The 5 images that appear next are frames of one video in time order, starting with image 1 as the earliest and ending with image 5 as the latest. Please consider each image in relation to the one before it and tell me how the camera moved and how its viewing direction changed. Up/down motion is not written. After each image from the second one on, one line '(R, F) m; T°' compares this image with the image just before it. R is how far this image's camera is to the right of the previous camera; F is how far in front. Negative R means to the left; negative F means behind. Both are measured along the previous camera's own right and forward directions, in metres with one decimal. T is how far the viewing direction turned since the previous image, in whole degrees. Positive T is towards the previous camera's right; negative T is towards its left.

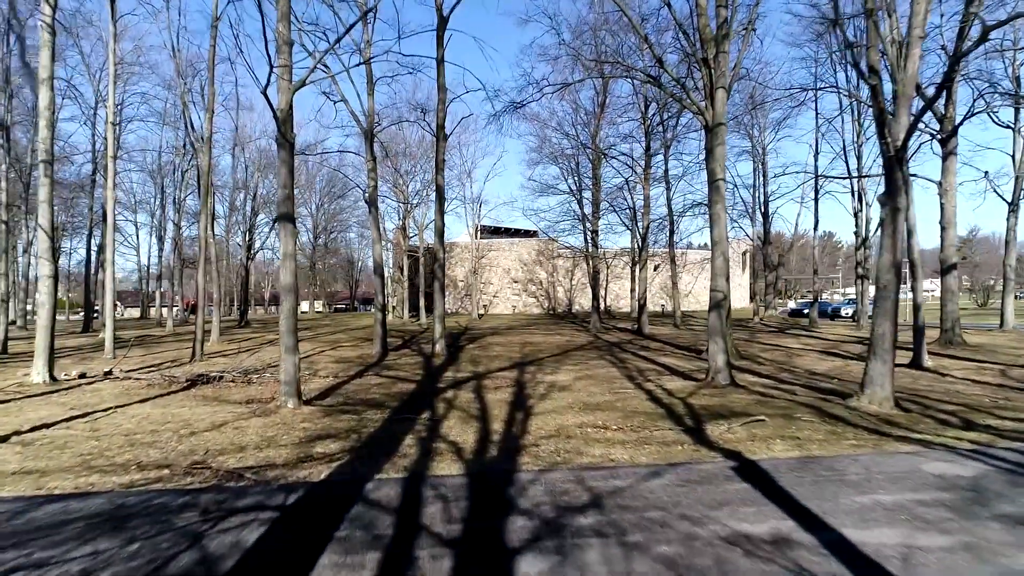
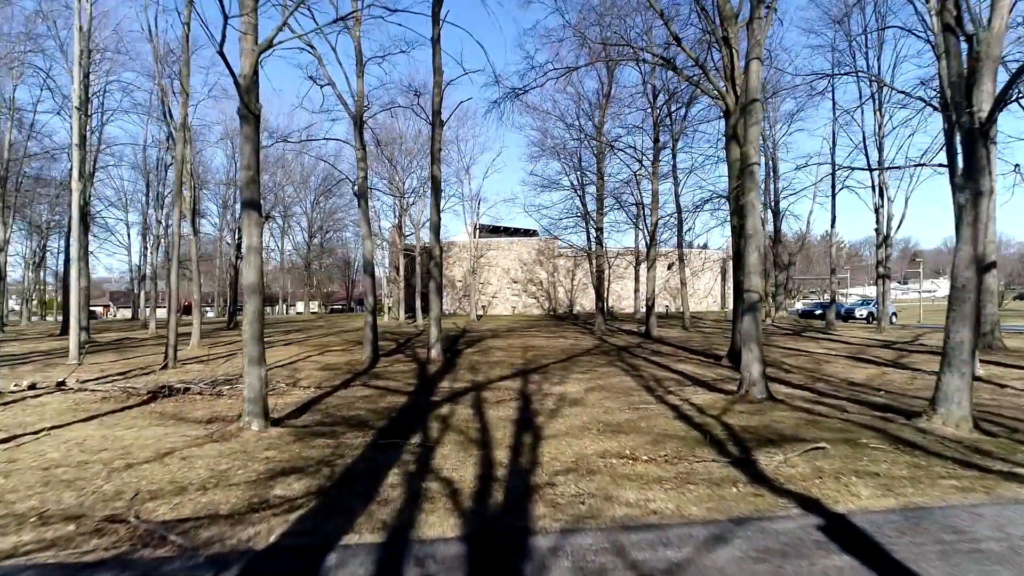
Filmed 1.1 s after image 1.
(-0.1, +1.4) m; 0°
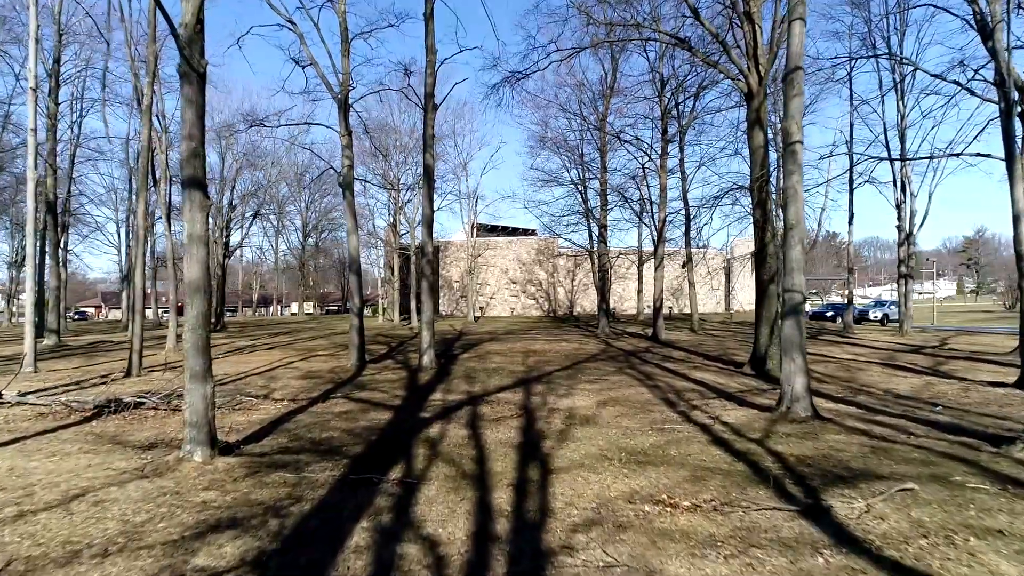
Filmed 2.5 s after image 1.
(0.0, +1.4) m; 0°
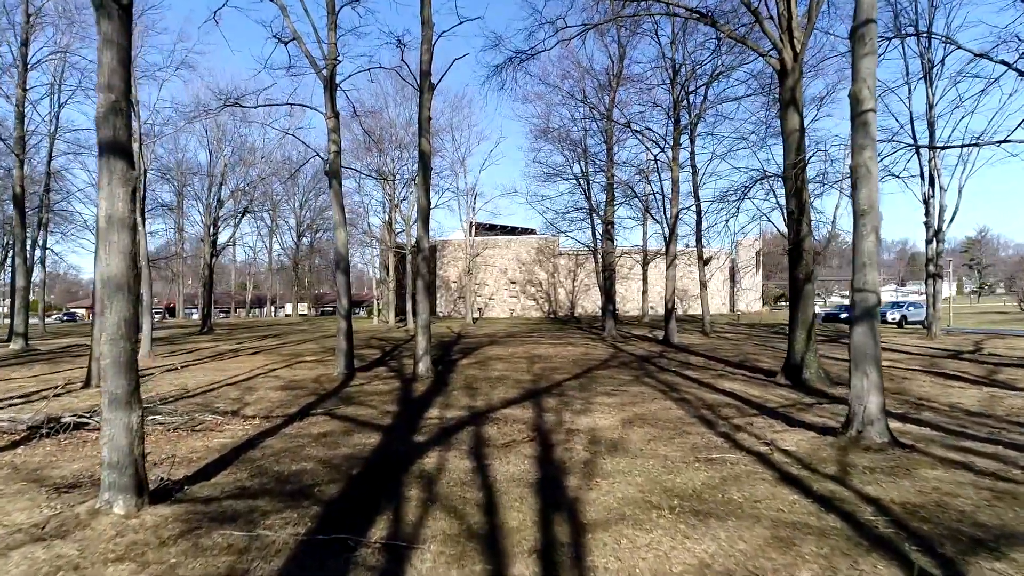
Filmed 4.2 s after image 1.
(-0.2, +1.4) m; 0°
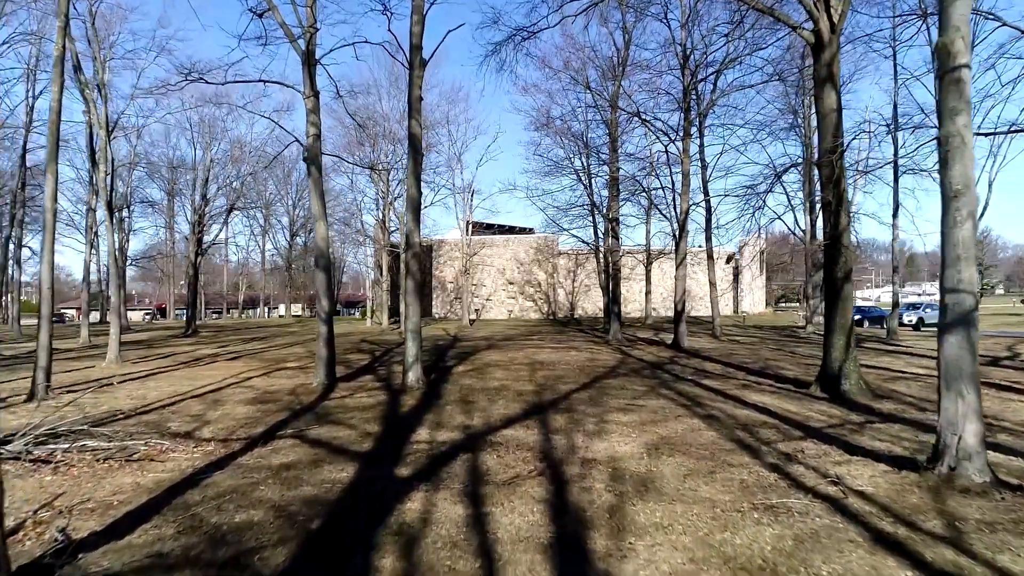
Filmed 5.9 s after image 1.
(-0.1, +1.4) m; 0°
